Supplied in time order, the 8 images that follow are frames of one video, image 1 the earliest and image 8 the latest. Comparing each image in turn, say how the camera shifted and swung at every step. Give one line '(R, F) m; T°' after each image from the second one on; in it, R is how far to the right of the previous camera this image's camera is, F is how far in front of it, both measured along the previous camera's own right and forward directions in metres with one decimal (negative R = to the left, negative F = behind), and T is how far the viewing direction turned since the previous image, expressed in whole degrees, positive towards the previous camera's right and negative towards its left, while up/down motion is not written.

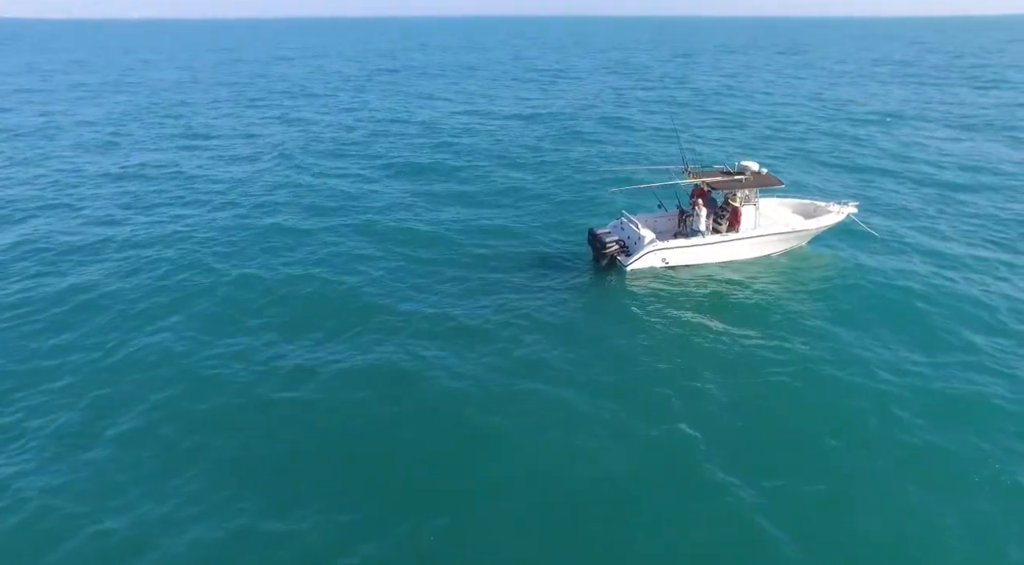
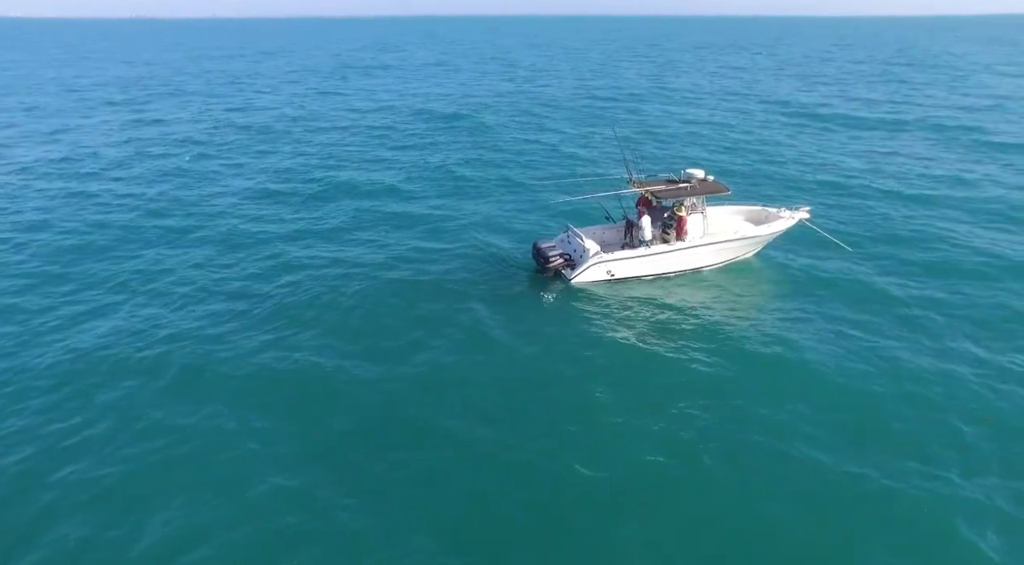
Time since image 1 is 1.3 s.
(+3.9, +2.2) m; +1°
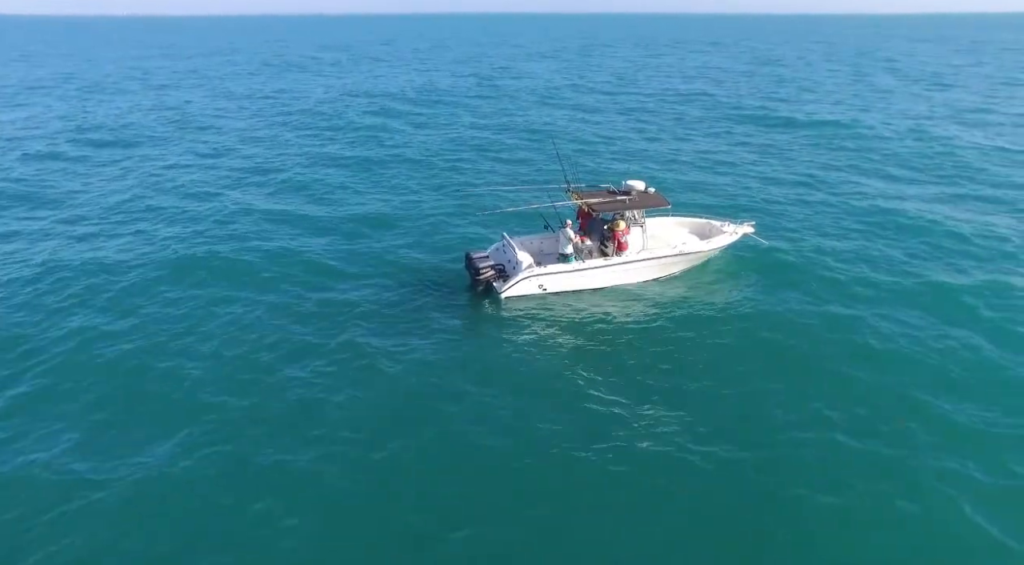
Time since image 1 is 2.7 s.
(+4.0, +2.0) m; 0°
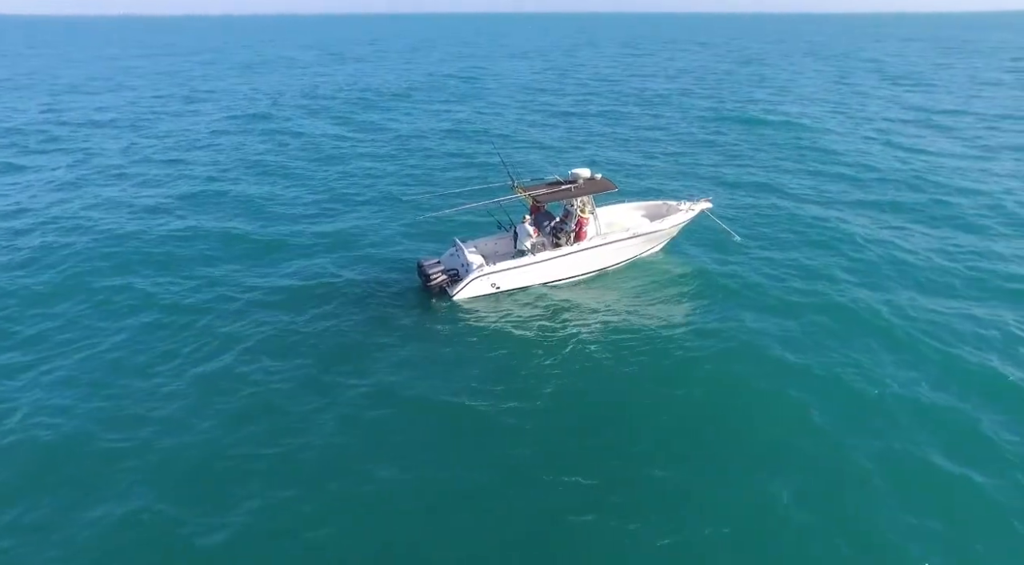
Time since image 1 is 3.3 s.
(+2.7, +0.2) m; 0°
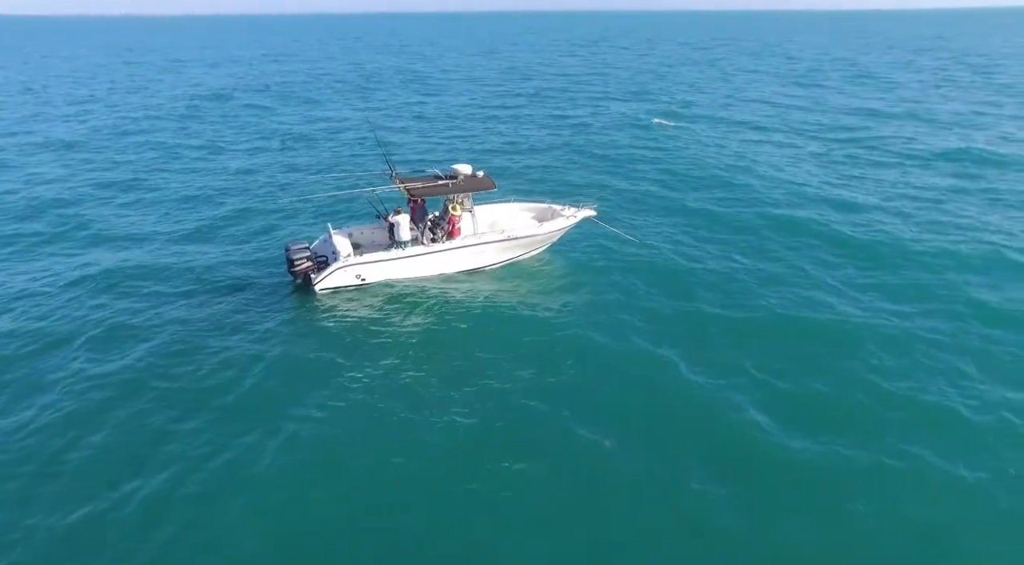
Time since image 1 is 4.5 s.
(+5.8, +1.3) m; -1°
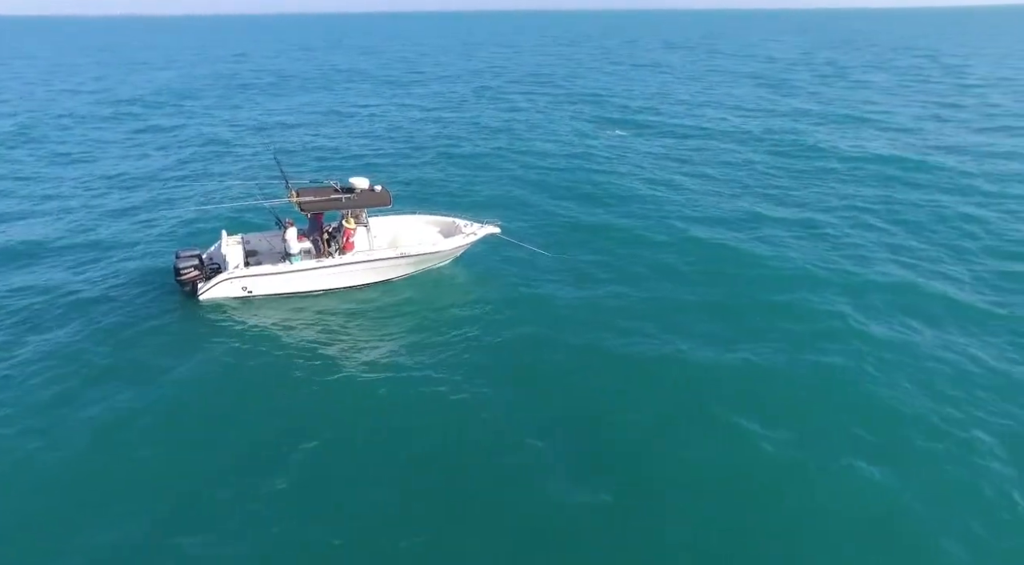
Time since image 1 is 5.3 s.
(+4.2, +1.3) m; -1°
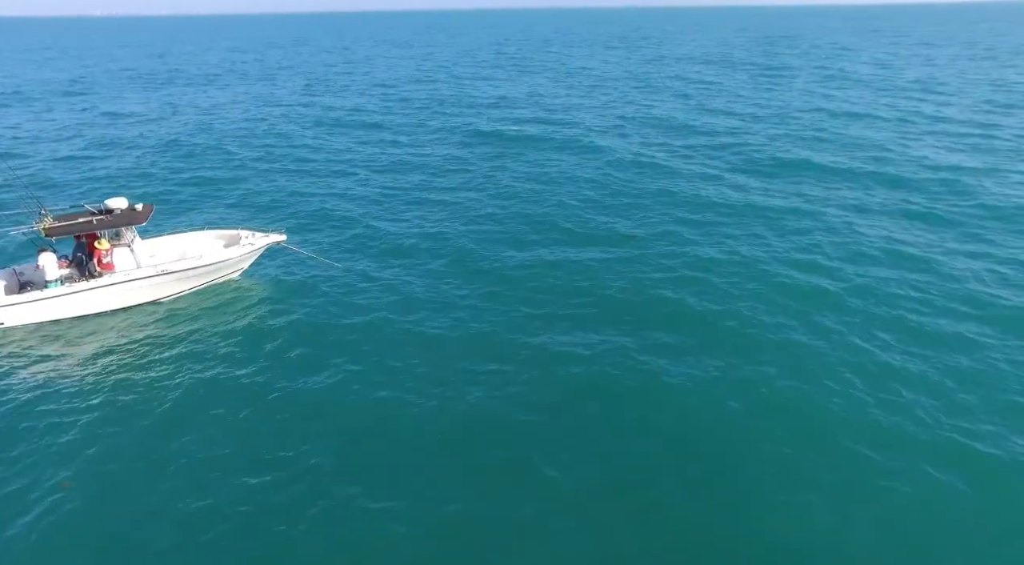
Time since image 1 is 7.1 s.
(+7.7, +2.1) m; -1°
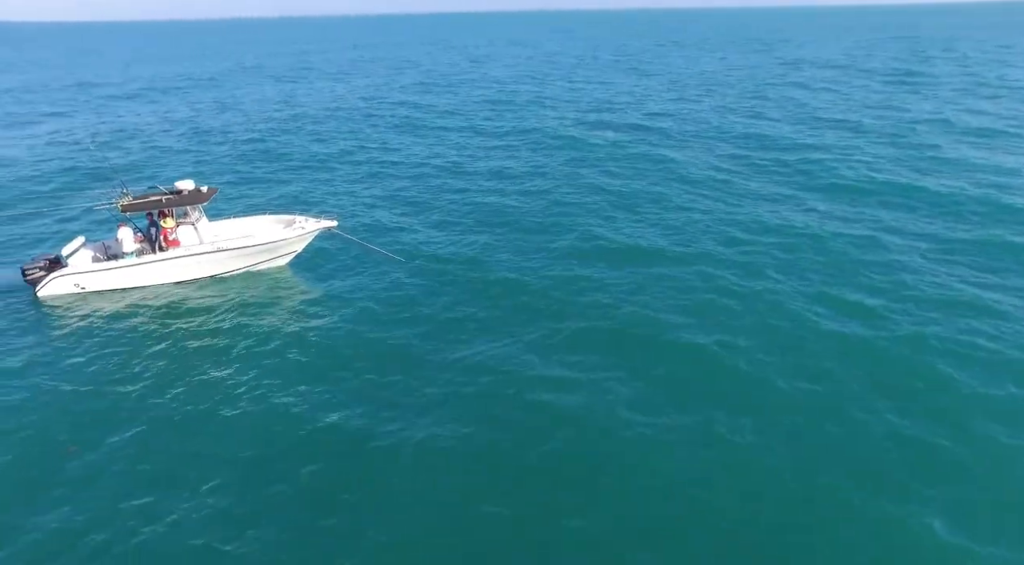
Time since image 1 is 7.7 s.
(+2.4, +1.0) m; -11°
